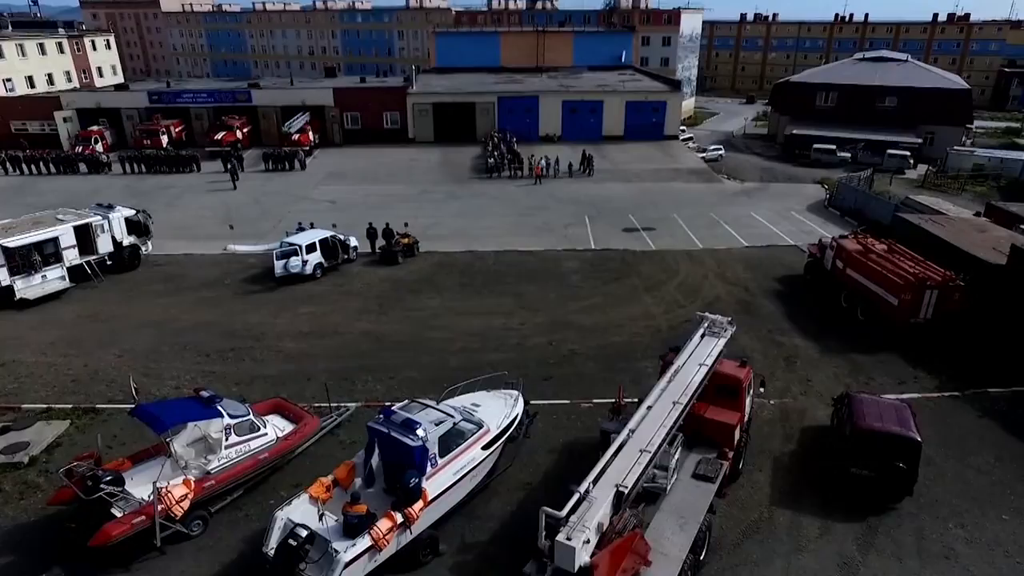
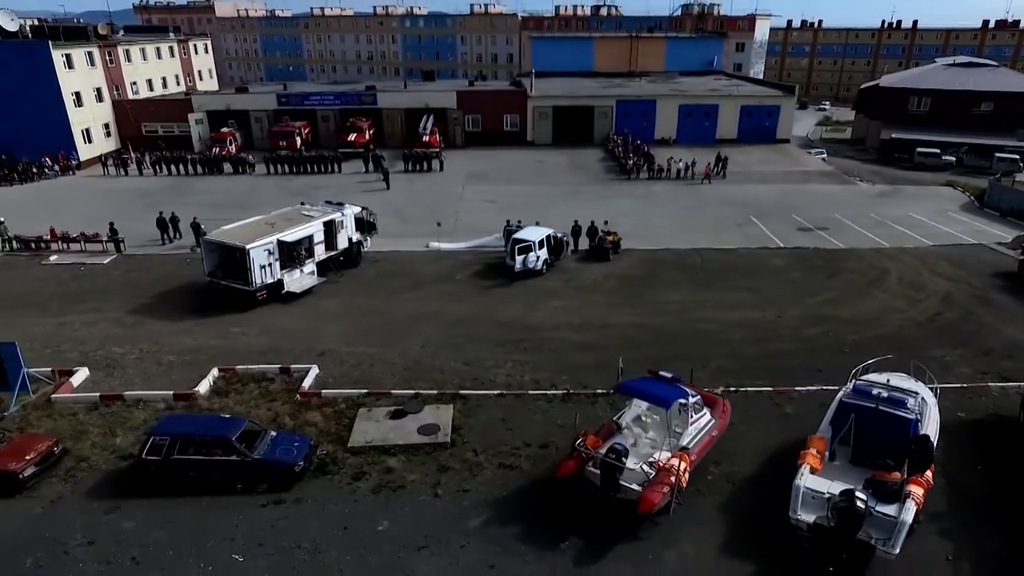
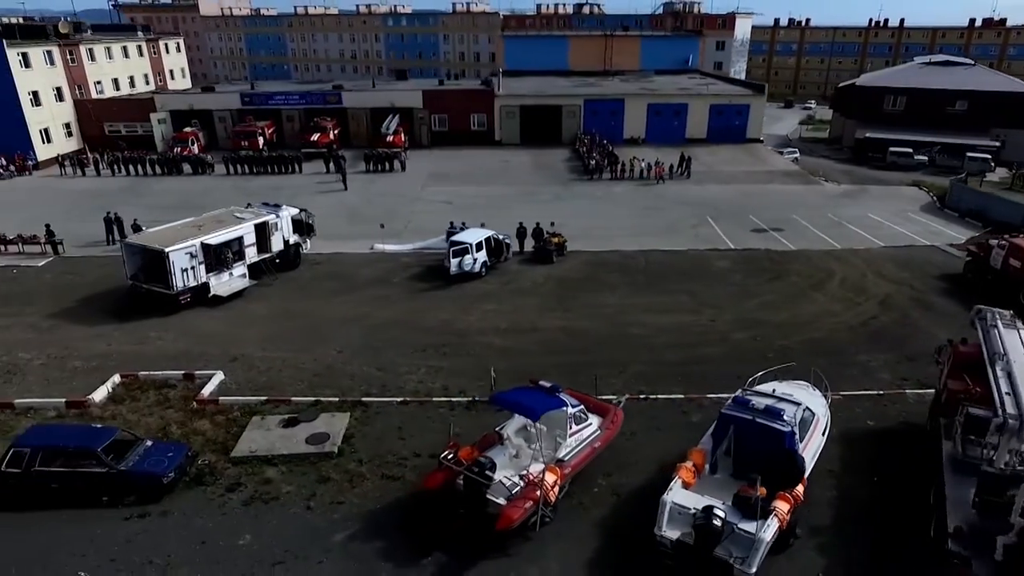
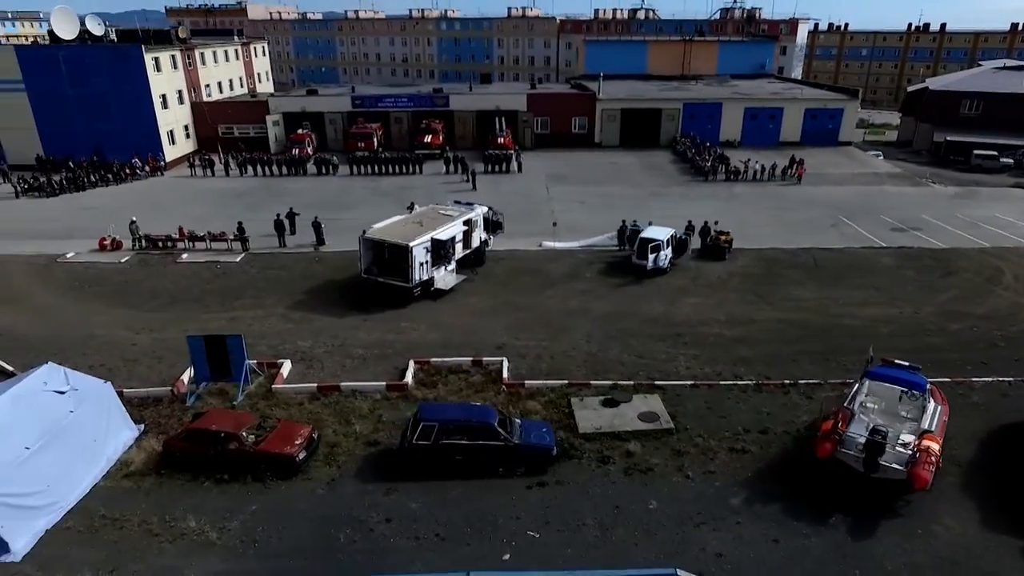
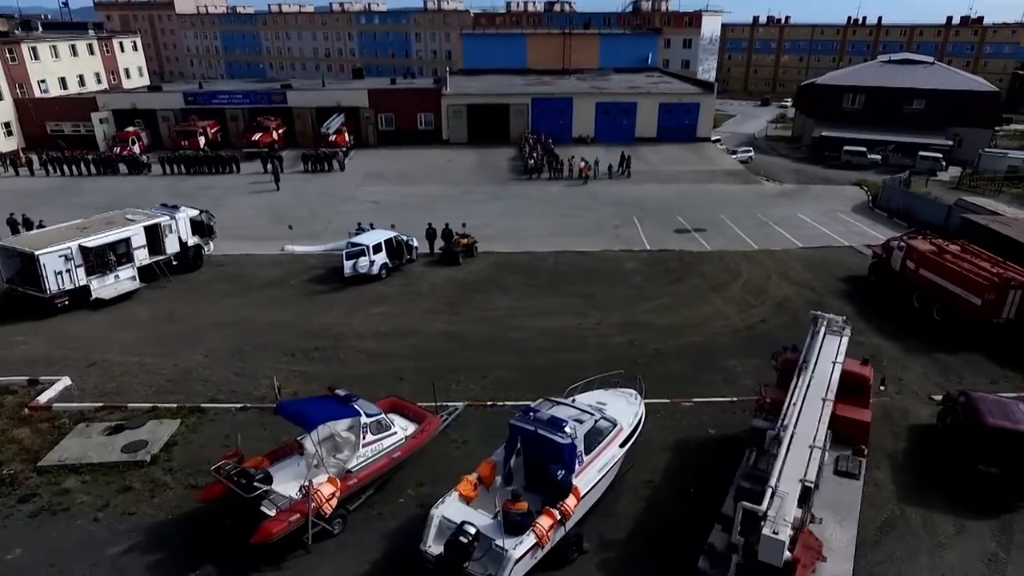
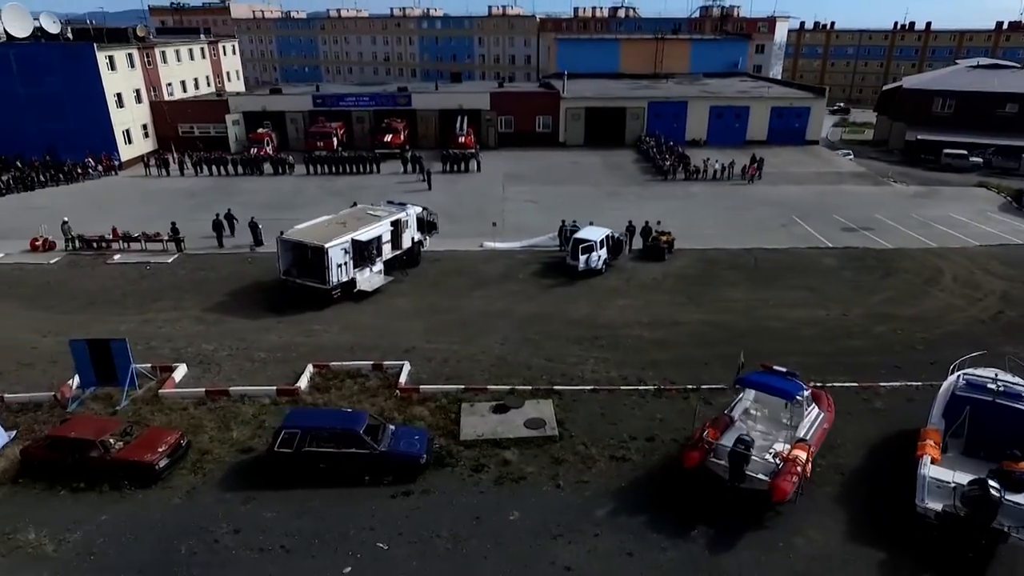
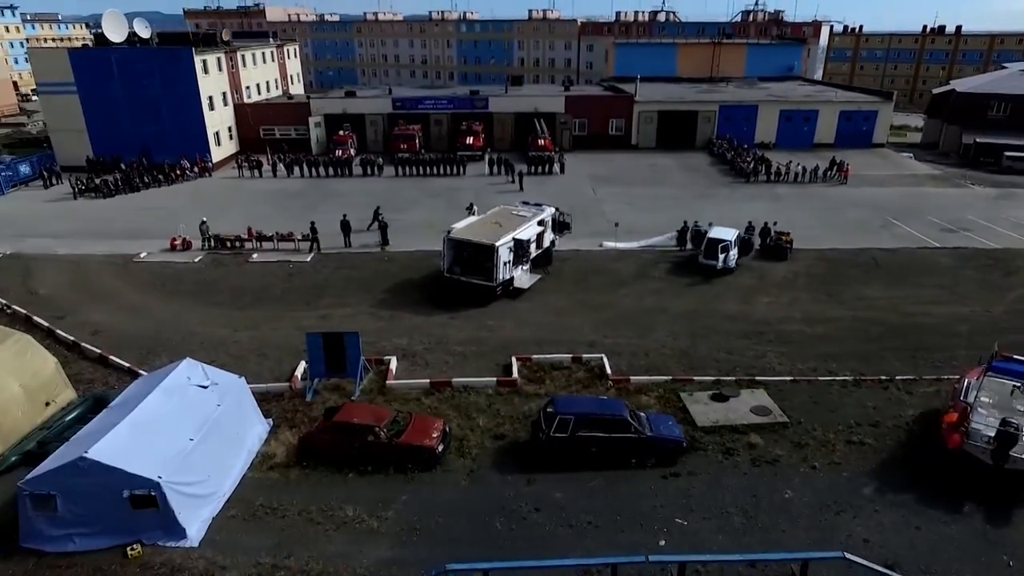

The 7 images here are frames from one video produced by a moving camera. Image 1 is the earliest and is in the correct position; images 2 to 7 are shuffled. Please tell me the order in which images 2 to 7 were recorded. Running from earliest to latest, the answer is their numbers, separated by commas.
5, 3, 2, 6, 4, 7
